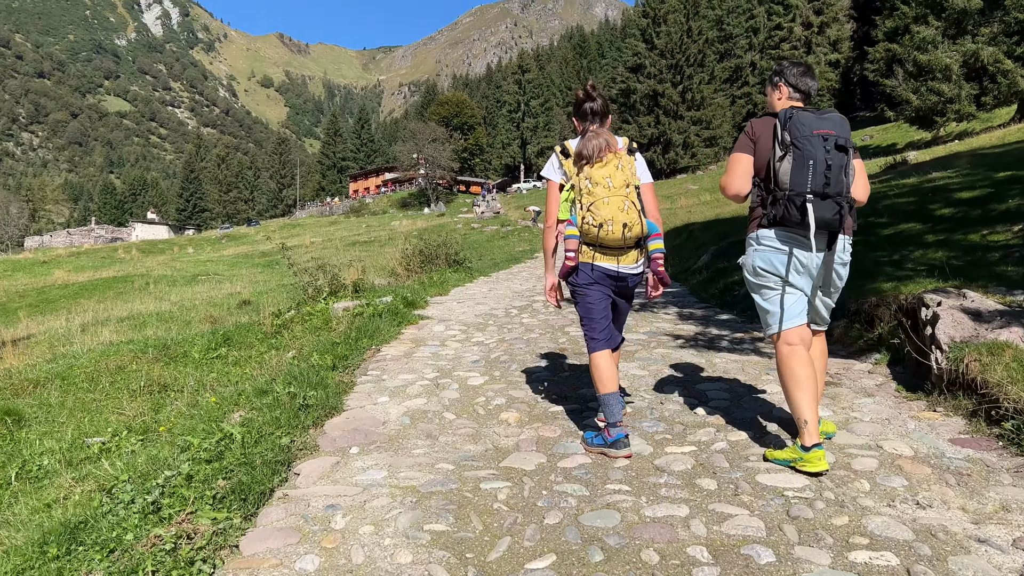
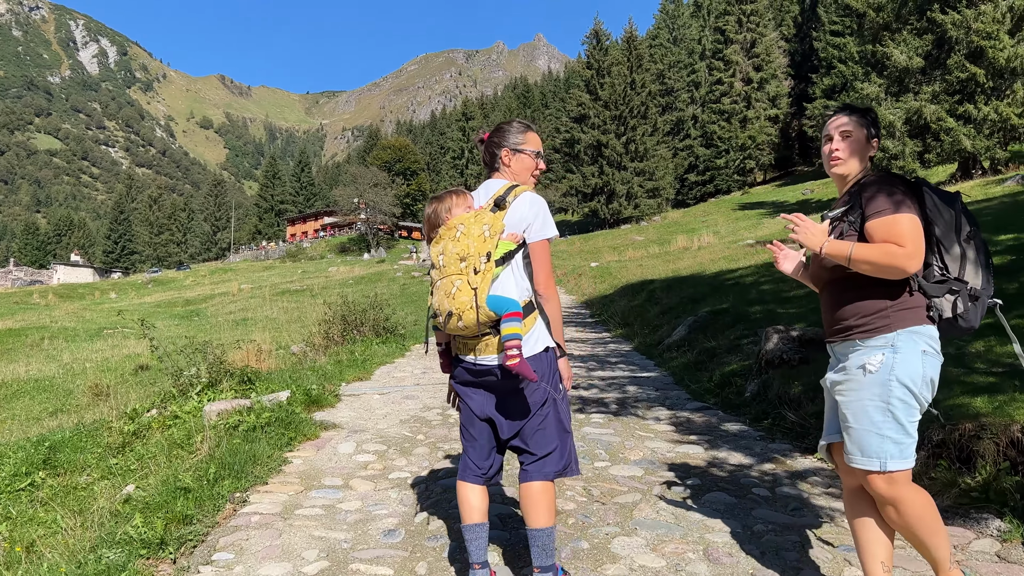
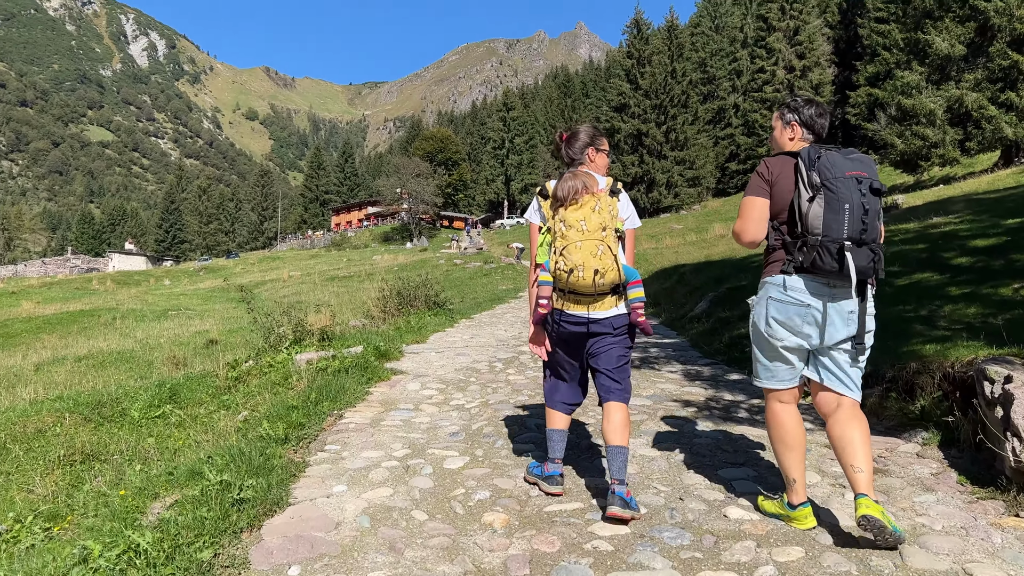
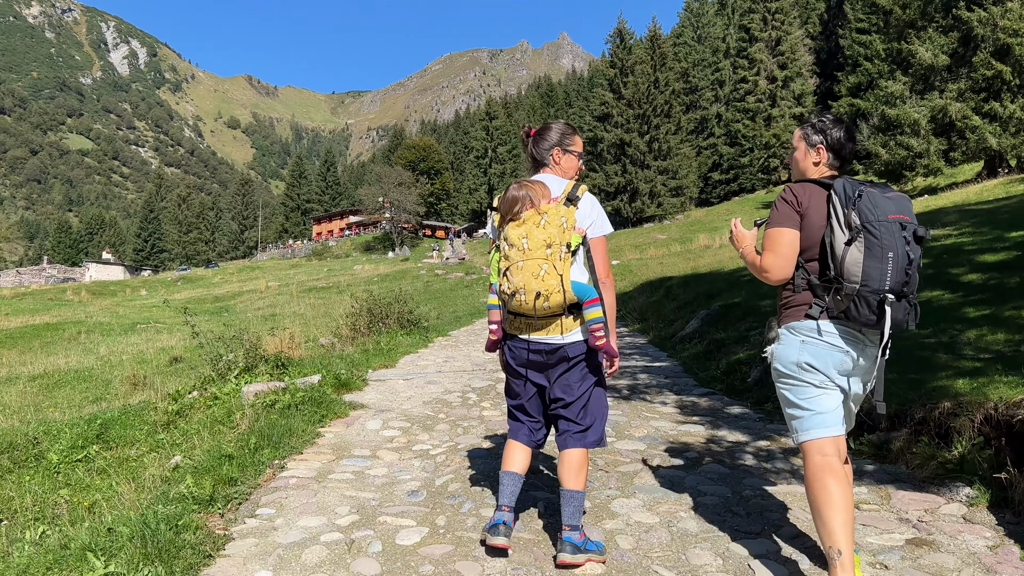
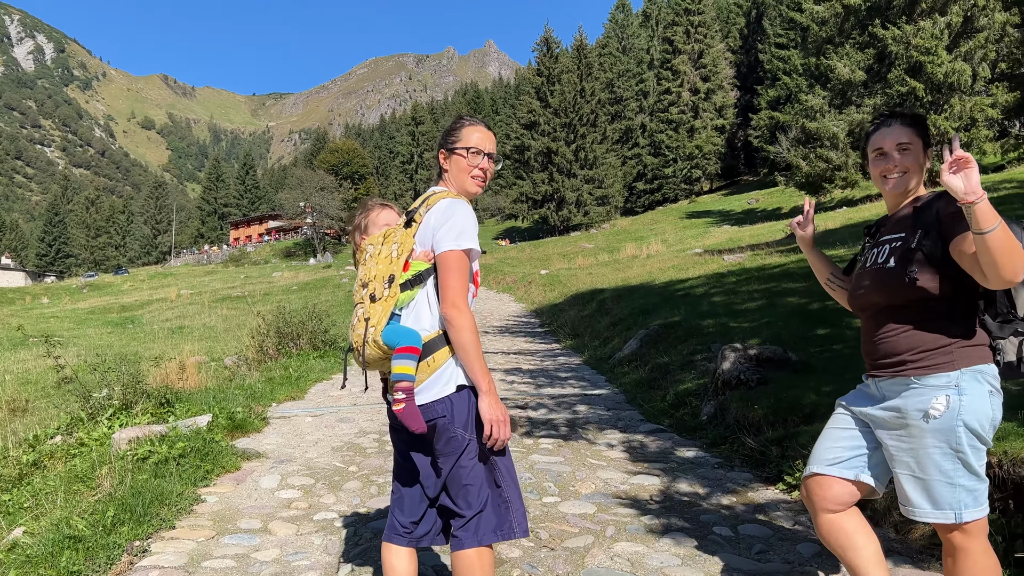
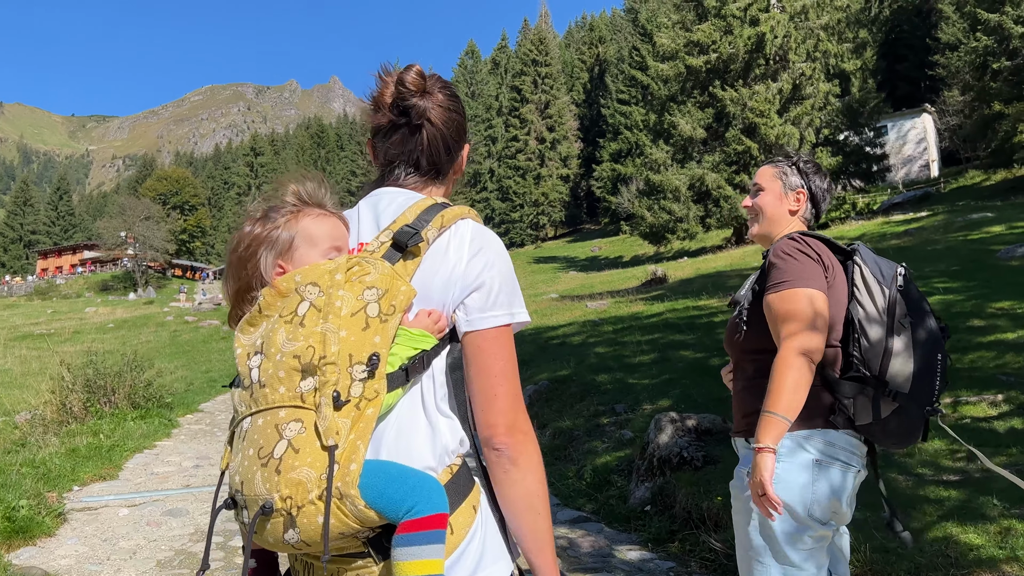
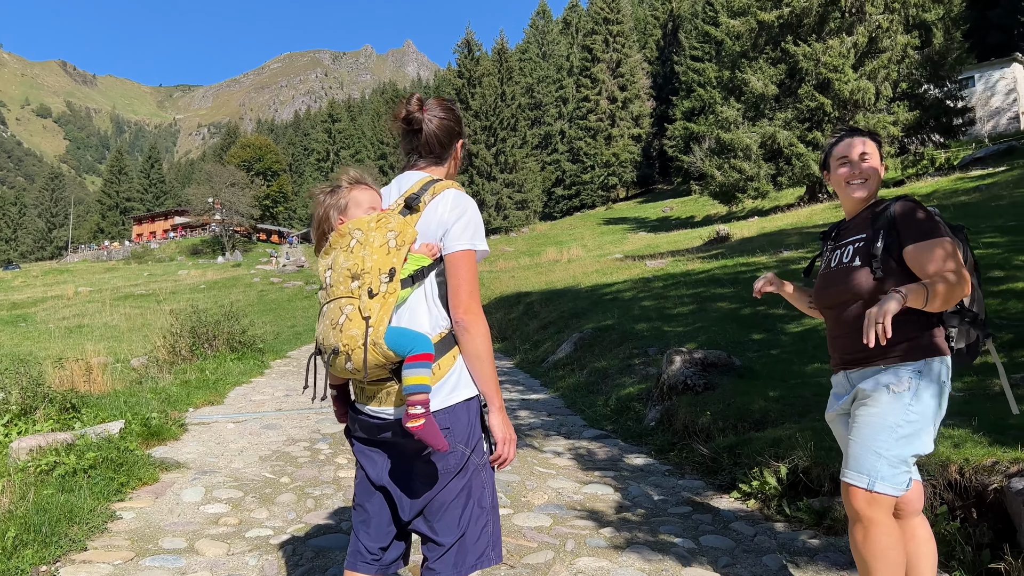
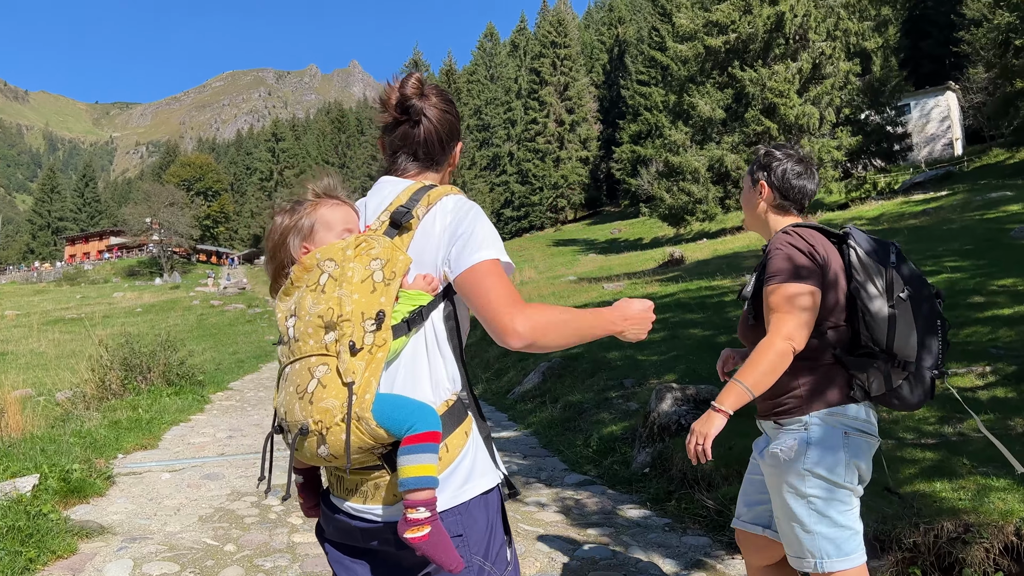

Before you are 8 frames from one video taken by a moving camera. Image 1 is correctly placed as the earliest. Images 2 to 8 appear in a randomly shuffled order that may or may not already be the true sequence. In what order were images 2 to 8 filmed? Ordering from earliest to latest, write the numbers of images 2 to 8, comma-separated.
3, 4, 2, 5, 7, 8, 6
